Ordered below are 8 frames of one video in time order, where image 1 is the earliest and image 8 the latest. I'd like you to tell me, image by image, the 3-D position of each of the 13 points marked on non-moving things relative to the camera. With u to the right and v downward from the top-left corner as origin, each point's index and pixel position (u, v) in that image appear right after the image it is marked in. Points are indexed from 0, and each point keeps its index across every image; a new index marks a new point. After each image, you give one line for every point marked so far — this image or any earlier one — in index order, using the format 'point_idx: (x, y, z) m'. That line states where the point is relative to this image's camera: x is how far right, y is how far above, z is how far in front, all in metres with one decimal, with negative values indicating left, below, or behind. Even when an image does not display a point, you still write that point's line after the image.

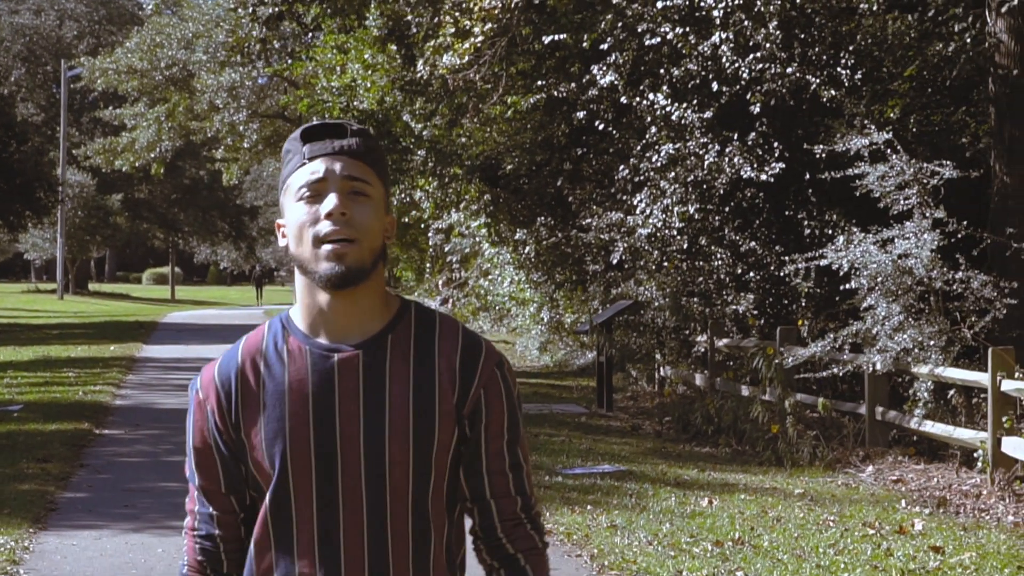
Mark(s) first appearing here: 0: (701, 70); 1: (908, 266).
0: (+1.9, +2.2, +14.9) m
1: (+2.9, +0.2, +11.1) m
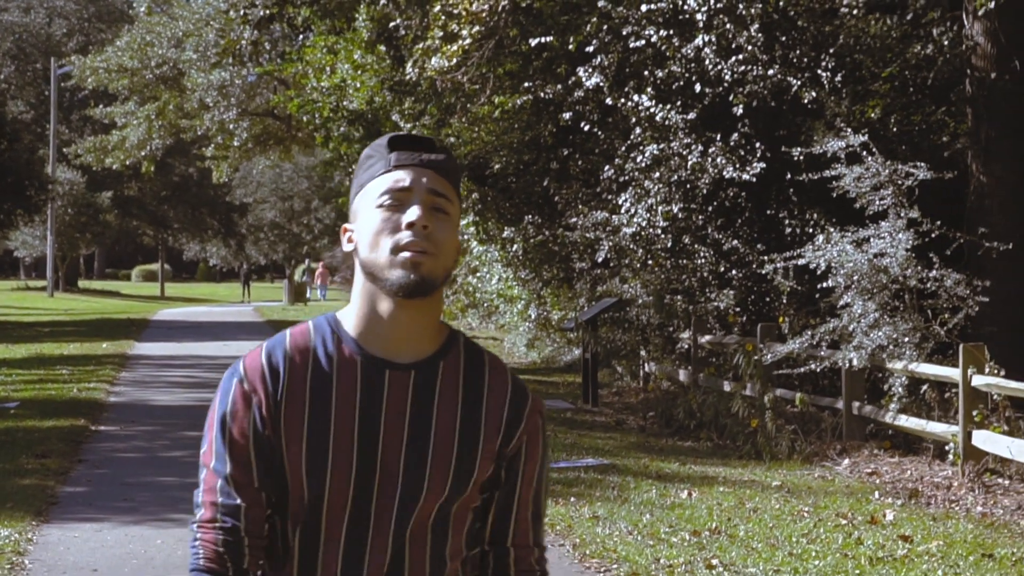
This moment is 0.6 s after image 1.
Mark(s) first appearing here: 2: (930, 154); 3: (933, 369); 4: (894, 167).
0: (+1.7, +2.2, +15.3) m
1: (+2.8, +0.2, +11.4) m
2: (+4.3, +1.4, +15.3) m
3: (+3.0, -0.6, +11.0) m
4: (+3.0, +1.0, +11.8) m
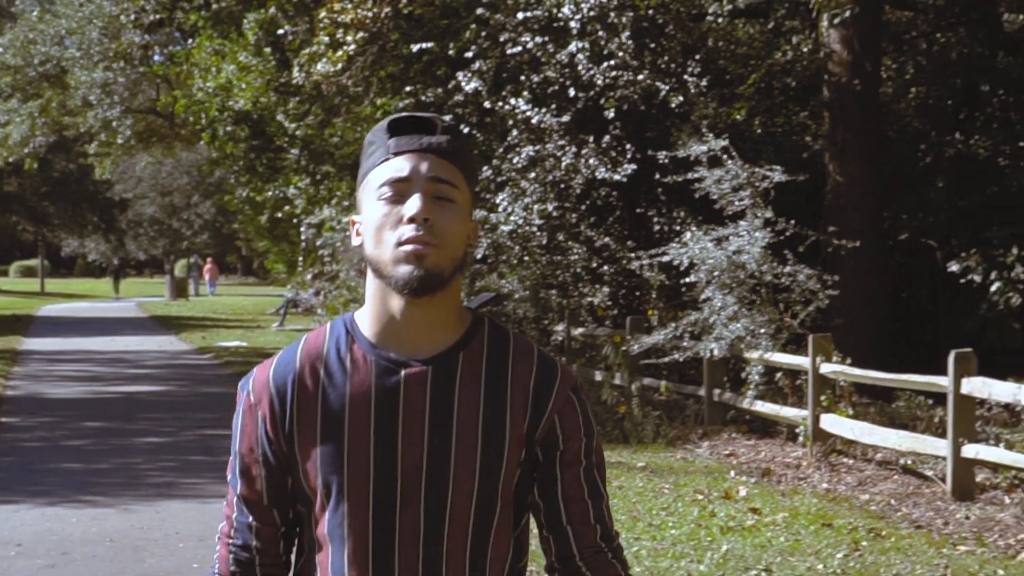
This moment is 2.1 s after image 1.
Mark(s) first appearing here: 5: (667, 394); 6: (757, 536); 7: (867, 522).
0: (+0.5, +2.2, +16.0) m
1: (+1.9, +0.2, +12.2) m
2: (+3.0, +1.4, +16.3) m
3: (+2.1, -0.5, +11.9) m
4: (+2.0, +1.0, +12.7) m
5: (+1.4, -1.0, +13.7) m
6: (+1.3, -1.3, +8.2) m
7: (+2.1, -1.4, +8.9) m
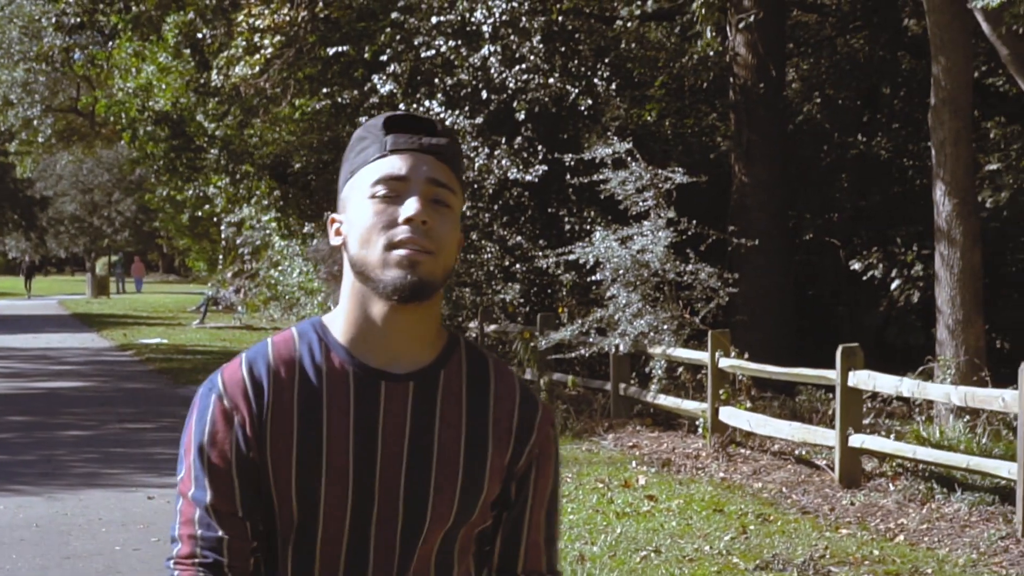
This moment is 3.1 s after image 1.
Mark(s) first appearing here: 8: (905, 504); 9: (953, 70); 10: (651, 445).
0: (-0.4, +2.3, +16.4) m
1: (+1.1, +0.2, +12.7) m
2: (+2.1, +1.5, +16.8) m
3: (+1.4, -0.5, +12.4) m
4: (+1.2, +1.0, +13.2) m
5: (+0.6, -0.9, +14.2) m
6: (+0.8, -1.3, +8.6) m
7: (+1.5, -1.4, +9.4) m
8: (+2.4, -1.3, +9.3) m
9: (+3.3, +1.6, +11.2) m
10: (+1.1, -1.3, +12.2) m
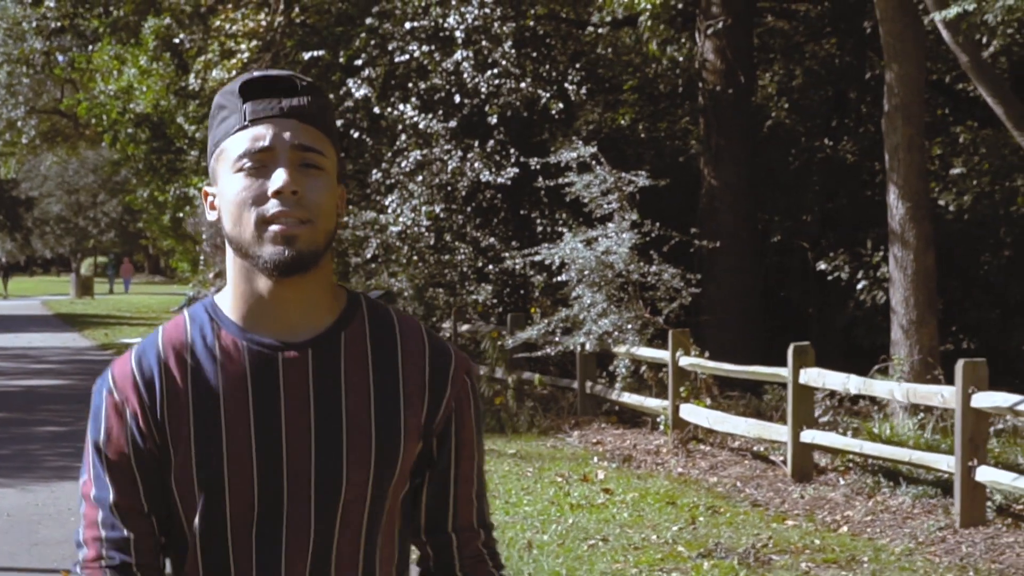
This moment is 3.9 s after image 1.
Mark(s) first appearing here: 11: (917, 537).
0: (-0.7, +2.3, +16.7) m
1: (+0.8, +0.2, +13.0) m
2: (+1.8, +1.5, +17.1) m
3: (+1.1, -0.5, +12.7) m
4: (+1.0, +1.0, +13.5) m
5: (+0.3, -0.9, +14.5) m
6: (+0.5, -1.3, +8.9) m
7: (+1.3, -1.4, +9.7) m
8: (+2.2, -1.3, +9.6) m
9: (+3.0, +1.6, +11.6) m
10: (+0.8, -1.3, +12.5) m
11: (+2.2, -1.4, +8.4) m
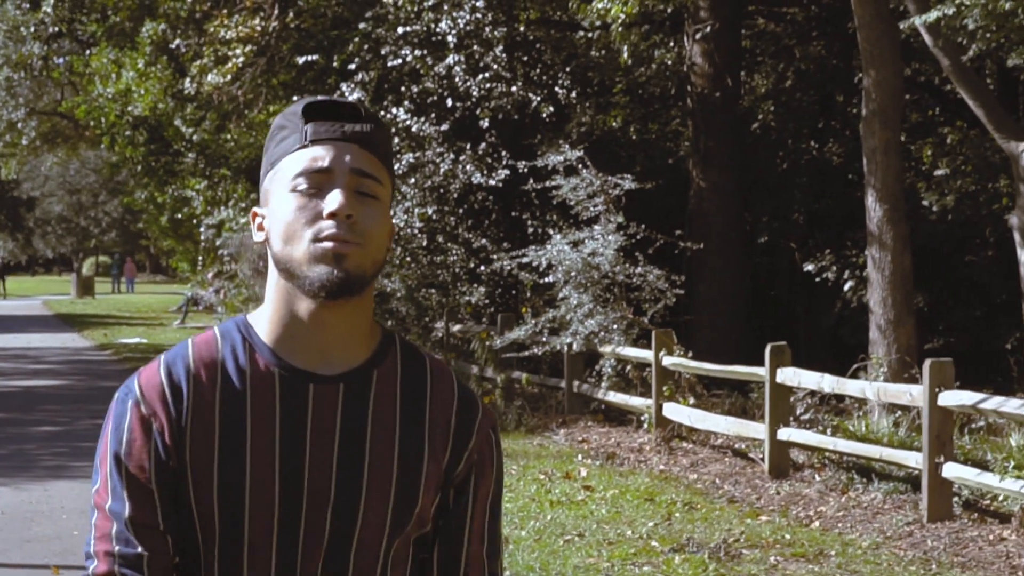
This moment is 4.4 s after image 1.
0: (-0.8, +2.2, +17.0) m
1: (+0.7, +0.2, +13.3) m
2: (+1.7, +1.4, +17.4) m
3: (+1.0, -0.5, +12.9) m
4: (+0.8, +1.0, +13.7) m
5: (+0.2, -0.9, +14.7) m
6: (+0.4, -1.4, +9.2) m
7: (+1.1, -1.4, +9.9) m
8: (+2.0, -1.3, +9.8) m
9: (+2.9, +1.6, +11.8) m
10: (+0.7, -1.3, +12.7) m
11: (+2.1, -1.4, +8.6) m
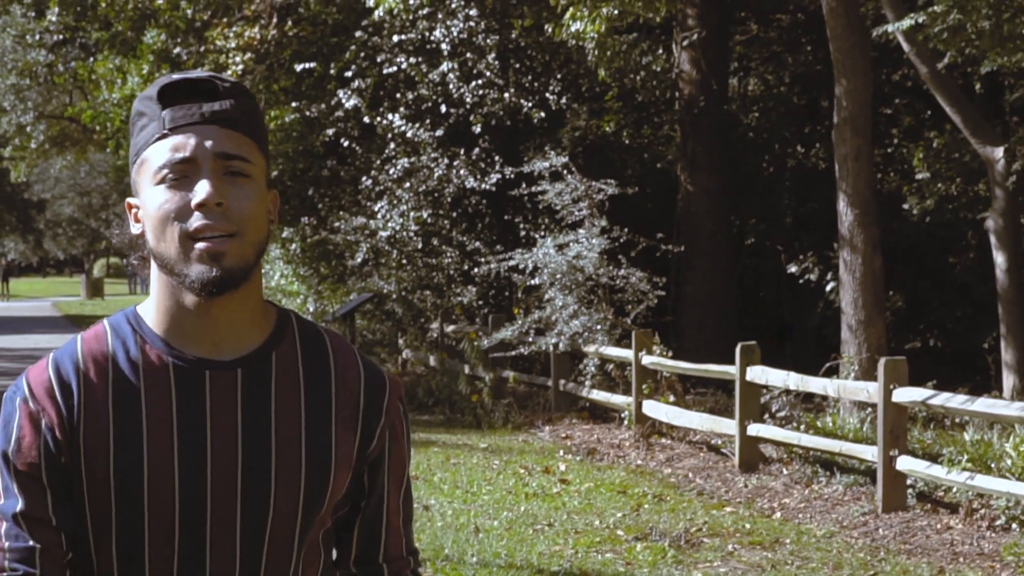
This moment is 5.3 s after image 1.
0: (-0.9, +2.2, +17.4) m
1: (+0.6, +0.2, +13.7) m
2: (+1.6, +1.4, +17.8) m
3: (+0.9, -0.6, +13.4) m
4: (+0.7, +1.0, +14.2) m
5: (+0.1, -1.0, +15.2) m
6: (+0.3, -1.4, +9.7) m
7: (+1.0, -1.4, +10.4) m
8: (+1.9, -1.3, +10.3) m
9: (+2.8, +1.6, +12.2) m
10: (+0.6, -1.3, +13.2) m
11: (+2.0, -1.4, +9.1) m
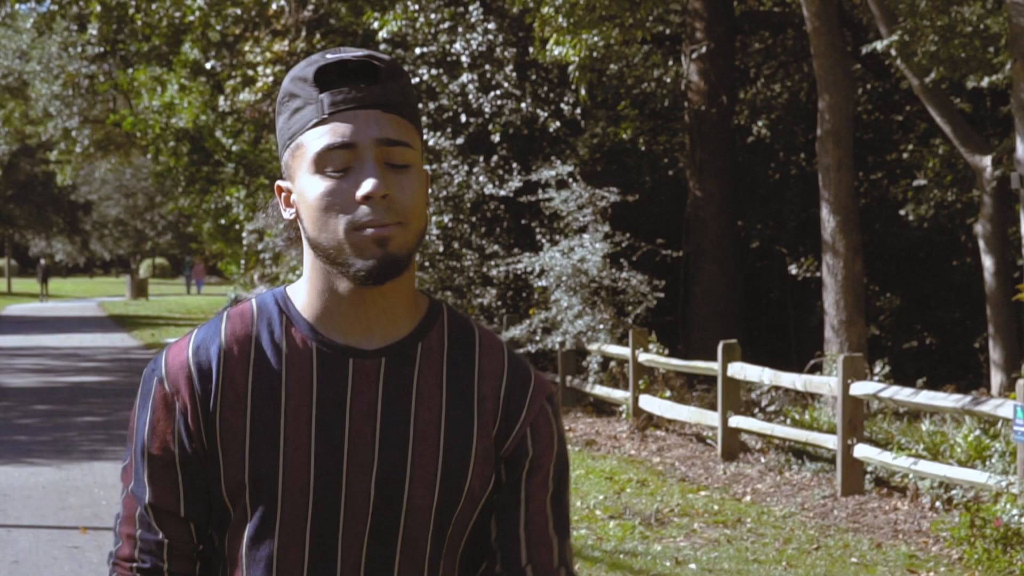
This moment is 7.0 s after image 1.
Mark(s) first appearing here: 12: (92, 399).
0: (-0.8, +2.2, +18.4) m
1: (+0.7, +0.2, +14.6) m
2: (+1.8, +1.4, +18.7) m
3: (+1.0, -0.6, +14.3) m
4: (+0.8, +1.0, +15.1) m
5: (+0.2, -1.0, +16.1) m
6: (+0.2, -1.4, +10.6) m
7: (+1.0, -1.4, +11.3) m
8: (+1.9, -1.4, +11.1) m
9: (+2.8, +1.6, +13.1) m
10: (+0.7, -1.3, +14.1) m
11: (+1.9, -1.4, +9.9) m
12: (-4.6, -1.2, +16.6) m
